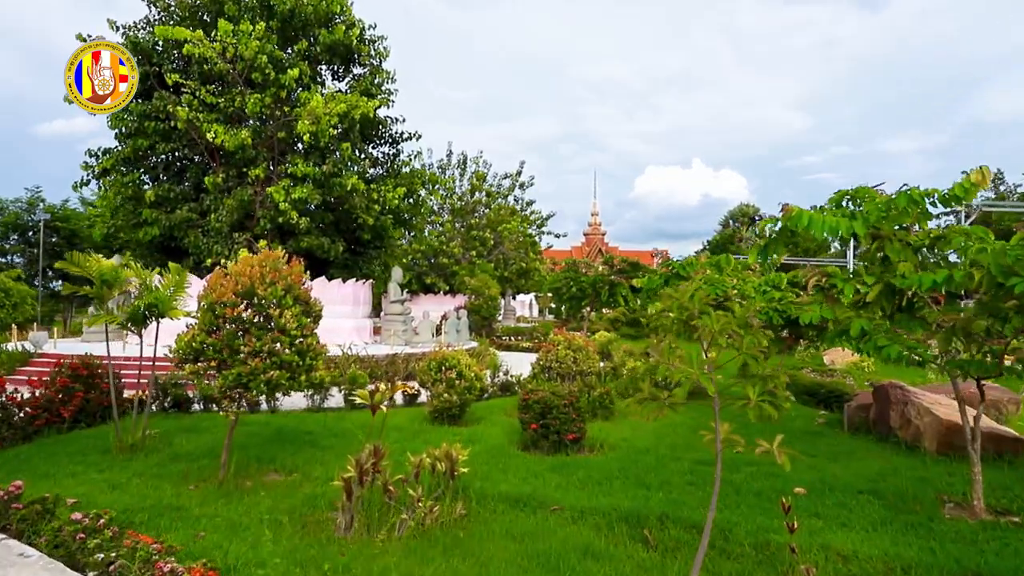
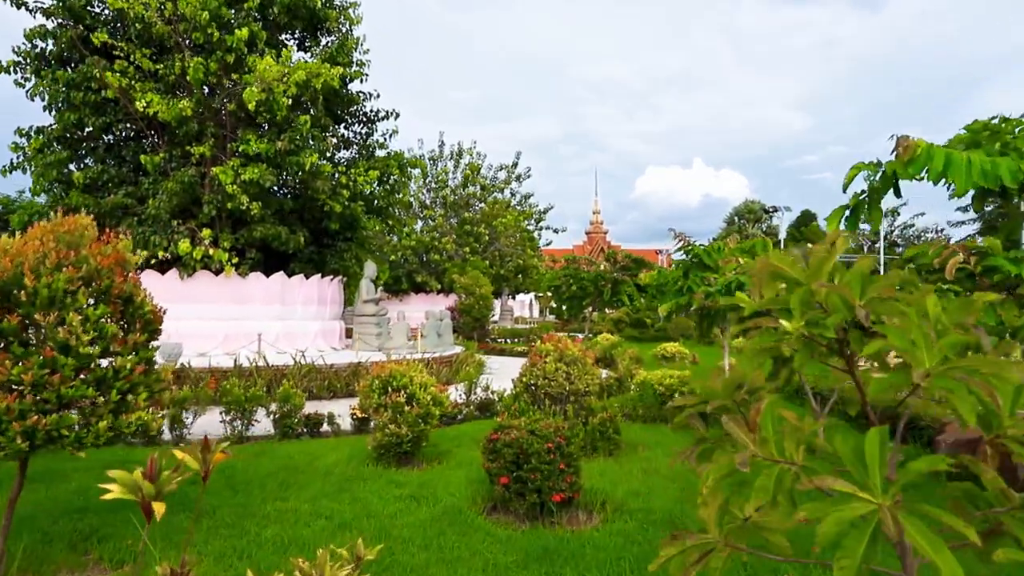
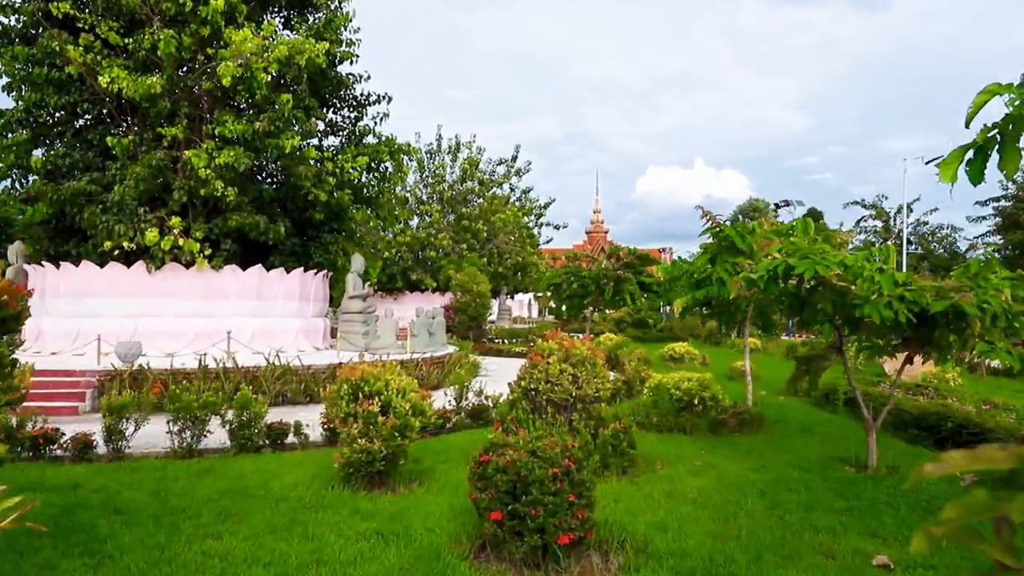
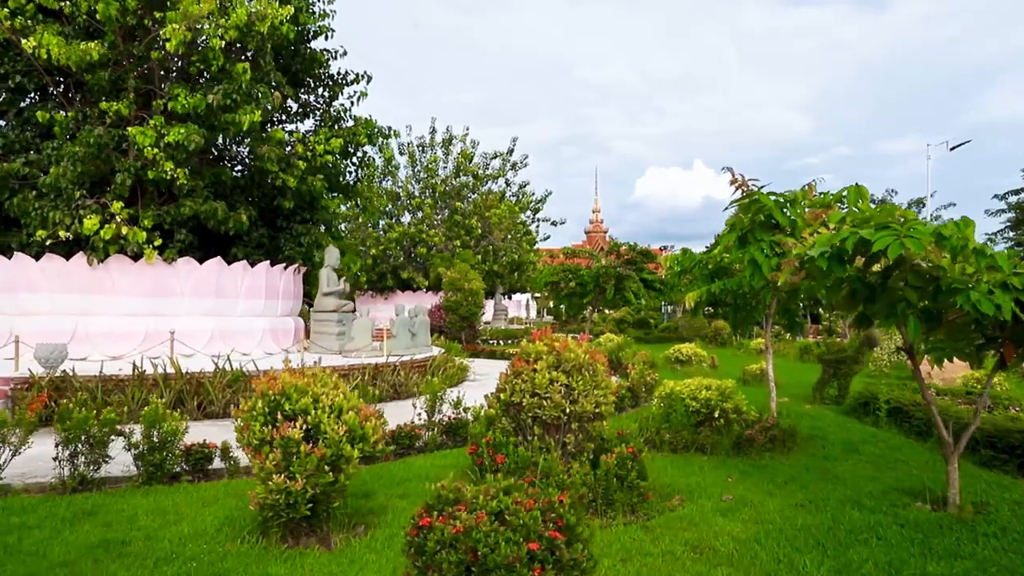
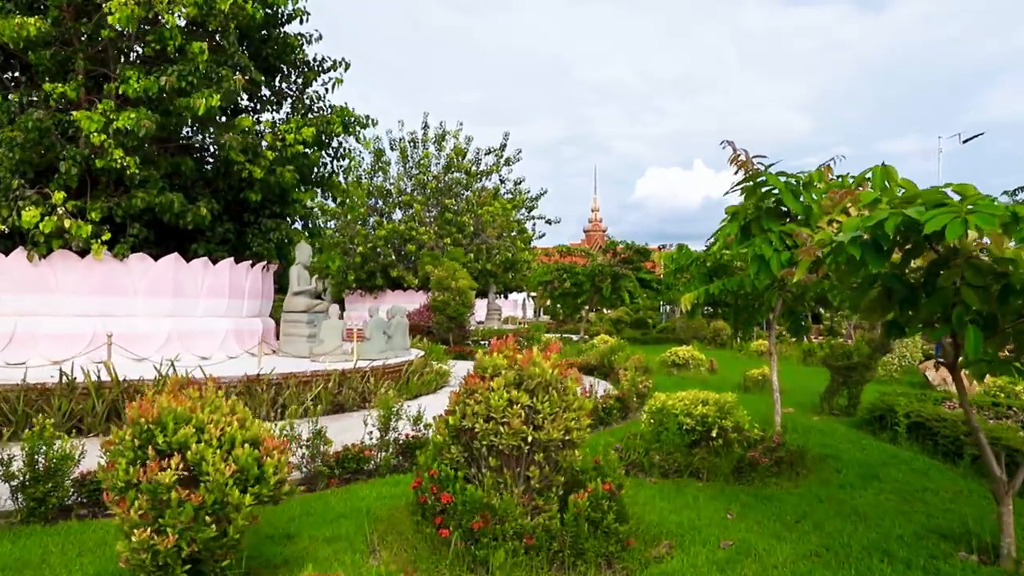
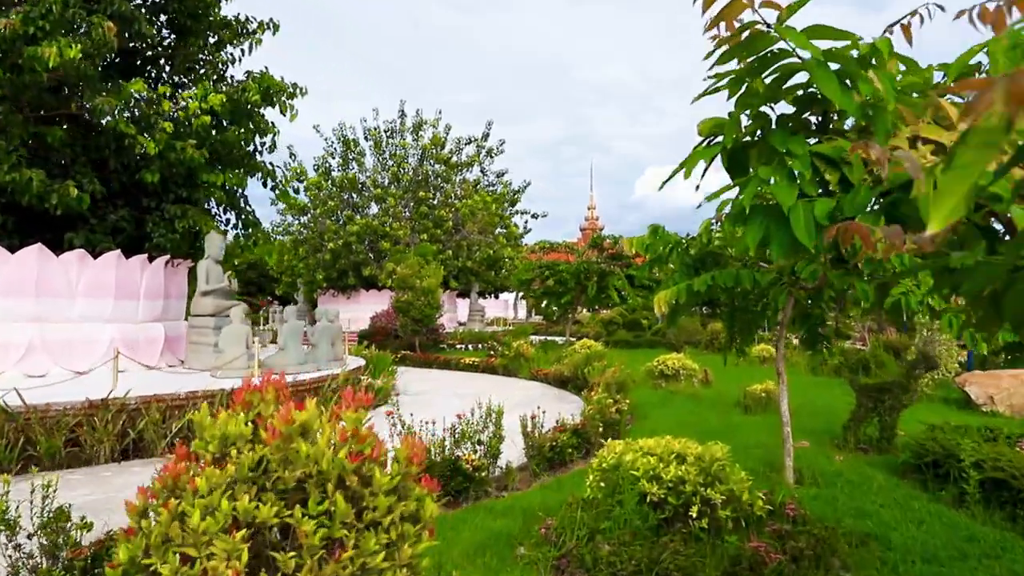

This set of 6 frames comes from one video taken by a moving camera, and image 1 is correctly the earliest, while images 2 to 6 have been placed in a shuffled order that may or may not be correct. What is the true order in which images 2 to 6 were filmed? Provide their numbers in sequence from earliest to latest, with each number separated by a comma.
2, 3, 4, 5, 6
